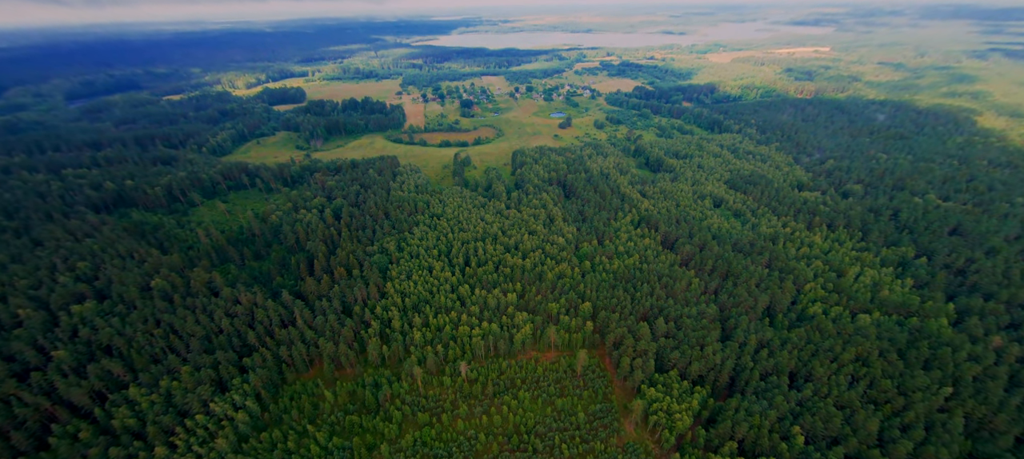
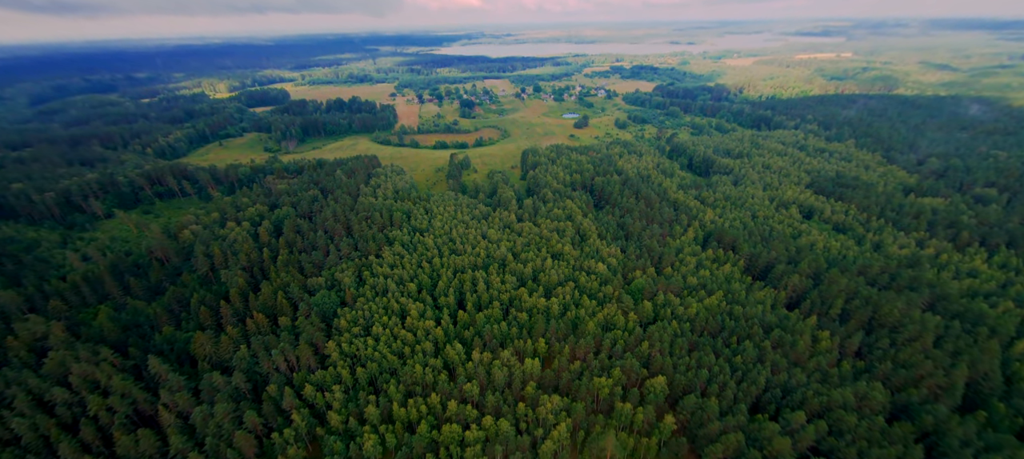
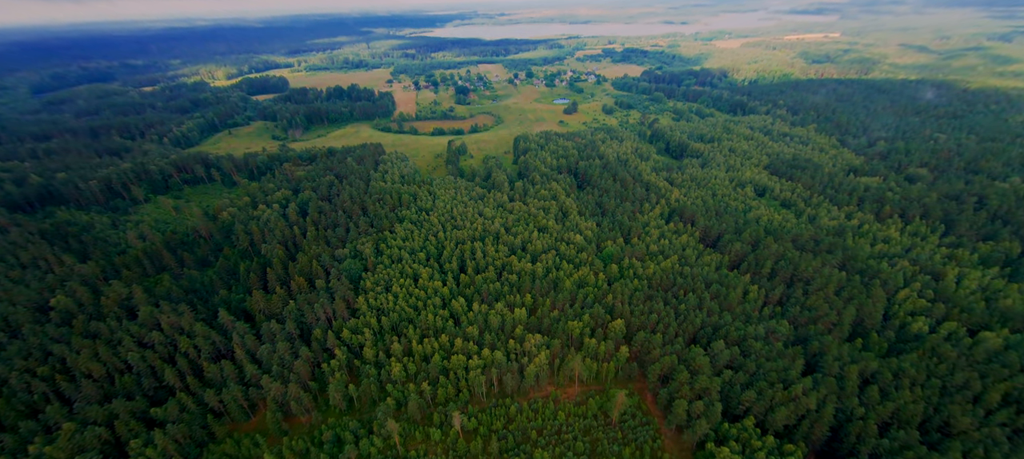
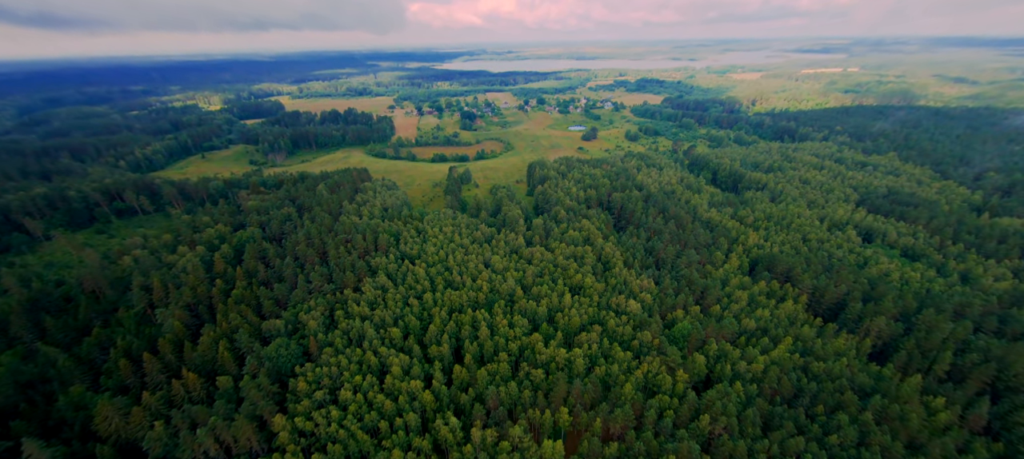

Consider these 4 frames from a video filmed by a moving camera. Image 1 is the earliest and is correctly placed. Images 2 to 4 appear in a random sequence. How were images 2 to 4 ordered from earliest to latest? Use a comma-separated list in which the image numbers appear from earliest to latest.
3, 2, 4
